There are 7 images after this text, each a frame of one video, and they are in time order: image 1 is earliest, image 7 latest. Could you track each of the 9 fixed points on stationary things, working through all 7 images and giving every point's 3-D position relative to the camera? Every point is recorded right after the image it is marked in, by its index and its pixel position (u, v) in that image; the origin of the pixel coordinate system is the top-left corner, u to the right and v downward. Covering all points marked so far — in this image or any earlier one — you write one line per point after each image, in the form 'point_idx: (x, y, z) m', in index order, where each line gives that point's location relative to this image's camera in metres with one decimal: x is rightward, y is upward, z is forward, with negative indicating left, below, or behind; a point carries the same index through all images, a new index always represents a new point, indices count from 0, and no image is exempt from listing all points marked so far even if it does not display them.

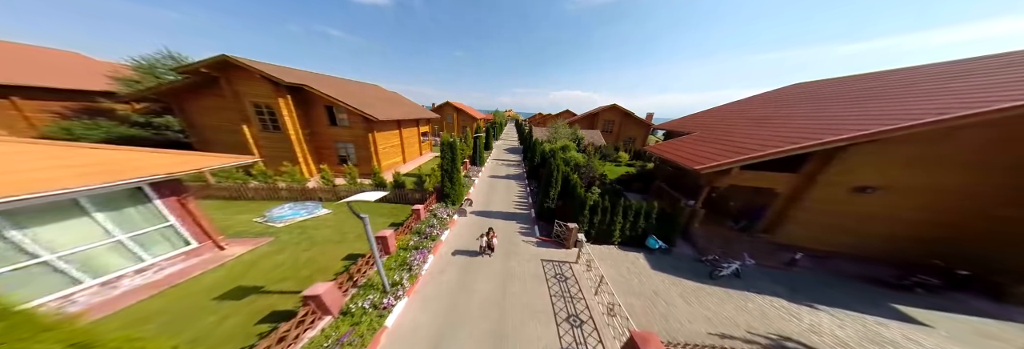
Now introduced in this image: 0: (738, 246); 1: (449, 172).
0: (+10.6, -3.3, +8.2) m
1: (-4.2, -0.1, +11.5) m
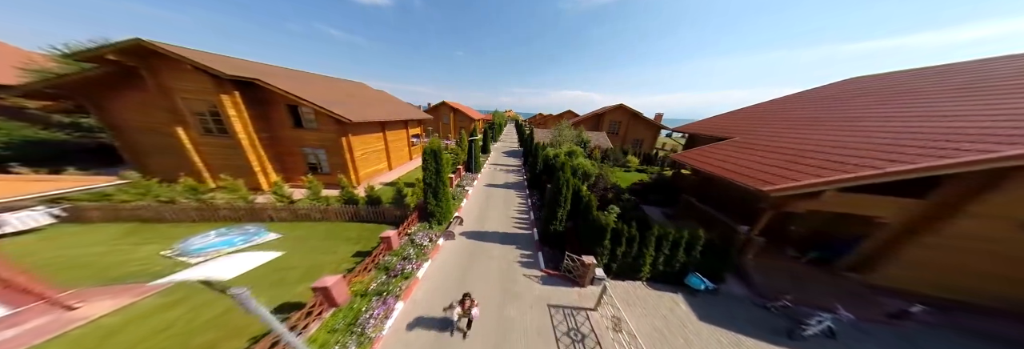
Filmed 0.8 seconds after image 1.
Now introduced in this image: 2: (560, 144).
0: (+10.5, -4.0, +6.0) m
1: (-4.3, -0.7, +9.4) m
2: (+5.4, +2.9, +19.6) m
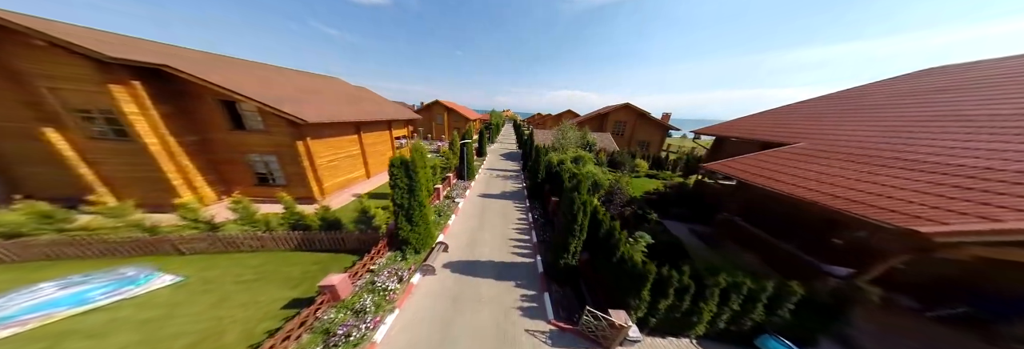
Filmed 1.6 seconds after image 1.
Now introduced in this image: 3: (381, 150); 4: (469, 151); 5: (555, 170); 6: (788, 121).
0: (+10.4, -4.6, +4.0) m
1: (-4.4, -1.4, +7.2) m
2: (+5.2, +2.3, +17.5) m
3: (-11.7, +2.1, +15.6) m
4: (-4.0, +2.1, +16.3) m
5: (+3.2, +0.3, +12.8) m
6: (+18.1, +3.6, +11.5) m
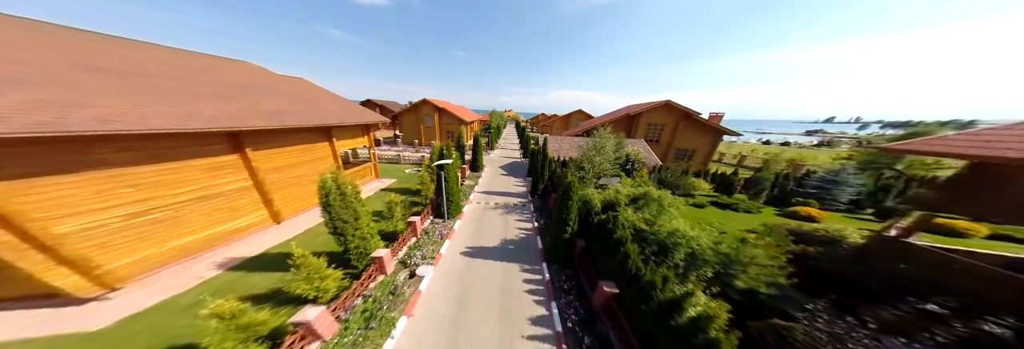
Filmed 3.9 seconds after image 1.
0: (+10.6, -6.4, -2.1) m
1: (-4.2, -3.3, +1.4) m
2: (+5.5, +0.3, +11.6) m
3: (-11.4, +0.1, +9.8) m
4: (-3.6, +0.1, +10.5) m
5: (+3.5, -1.7, +6.9) m
6: (+18.4, +1.7, +5.5) m
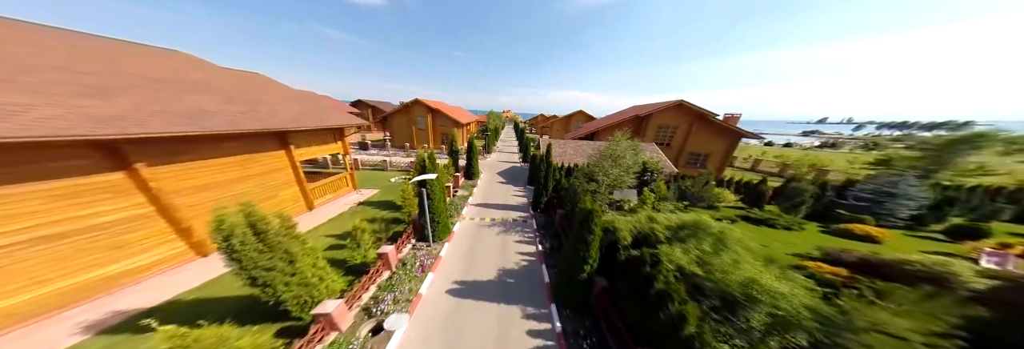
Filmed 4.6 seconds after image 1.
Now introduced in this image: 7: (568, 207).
0: (+10.8, -6.9, -3.8) m
1: (-4.1, -3.9, -0.5) m
2: (+5.4, -0.3, +9.8) m
3: (-11.4, -0.6, +7.9) m
4: (-3.7, -0.6, +8.7) m
5: (+3.5, -2.3, +5.1) m
6: (+18.4, +1.2, +3.9) m
7: (+3.2, -1.9, +9.8) m
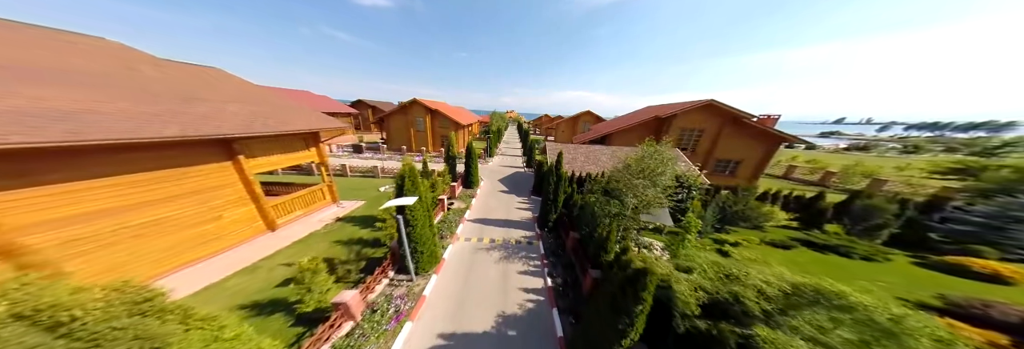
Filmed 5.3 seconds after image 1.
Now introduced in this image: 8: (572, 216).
0: (+10.6, -7.6, -5.9) m
1: (-4.2, -4.5, -2.3) m
2: (+5.6, -1.1, +7.9) m
3: (-11.3, -1.3, +6.3) m
4: (-3.6, -1.2, +6.9) m
5: (+3.5, -3.0, +3.2) m
6: (+18.4, +0.5, +1.7) m
7: (+3.4, -2.6, +7.9) m
8: (+3.2, -2.1, +9.7) m
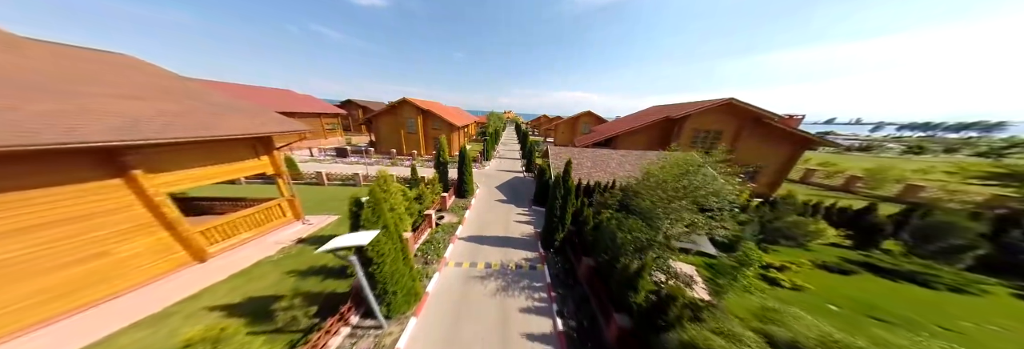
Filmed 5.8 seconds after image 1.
0: (+10.8, -7.9, -7.5) m
1: (-4.1, -5.0, -4.0) m
2: (+5.6, -1.5, +6.3) m
3: (-11.3, -1.8, +4.5) m
4: (-3.6, -1.7, +5.2) m
5: (+3.6, -3.4, +1.6) m
6: (+18.5, +0.1, +0.3) m
7: (+3.4, -3.1, +6.3) m
8: (+3.2, -2.6, +8.1) m
